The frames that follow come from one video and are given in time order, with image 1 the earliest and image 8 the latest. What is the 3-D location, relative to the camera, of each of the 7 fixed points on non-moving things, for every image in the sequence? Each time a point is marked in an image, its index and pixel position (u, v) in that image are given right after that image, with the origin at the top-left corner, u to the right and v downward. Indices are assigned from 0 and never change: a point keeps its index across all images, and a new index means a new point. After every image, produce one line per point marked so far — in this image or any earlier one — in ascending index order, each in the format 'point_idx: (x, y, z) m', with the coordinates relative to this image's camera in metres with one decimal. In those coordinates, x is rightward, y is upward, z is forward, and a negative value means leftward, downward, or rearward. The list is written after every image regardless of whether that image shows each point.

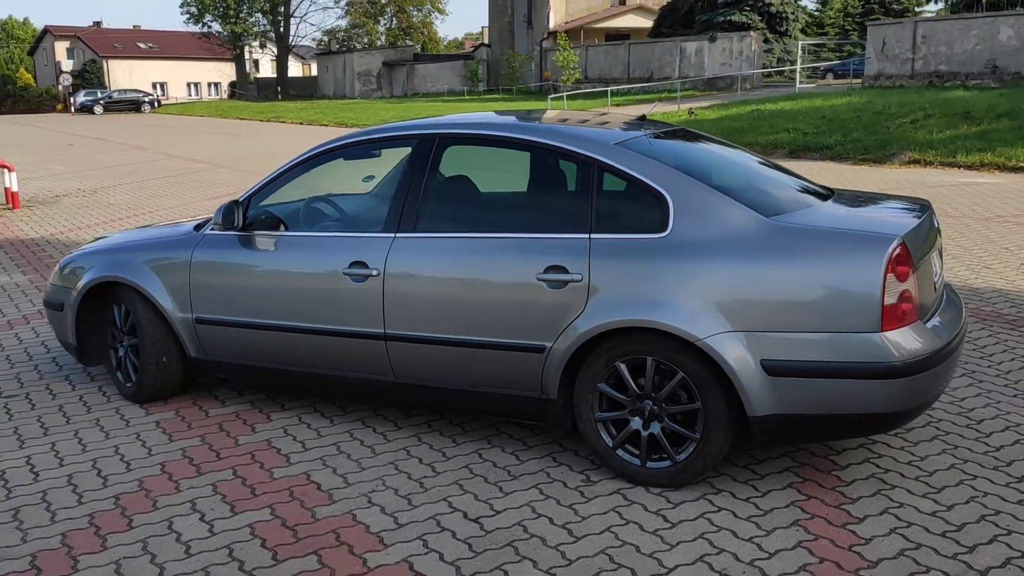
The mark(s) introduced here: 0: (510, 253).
0: (0.0, +0.1, +3.8) m
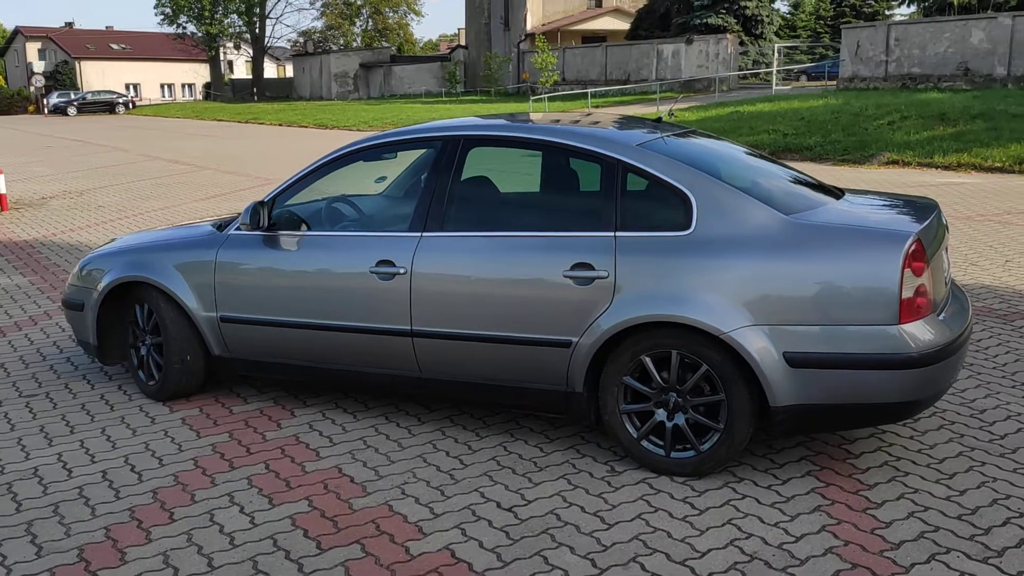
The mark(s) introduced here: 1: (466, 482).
0: (+0.1, +0.1, +3.9) m
1: (-0.2, -0.7, +3.8) m
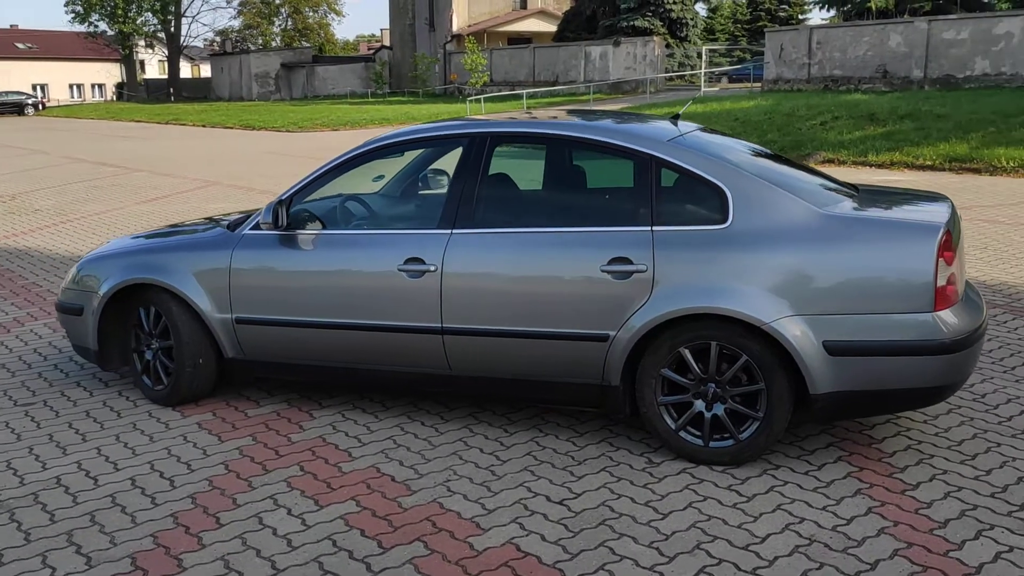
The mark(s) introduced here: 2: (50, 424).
0: (+0.3, +0.2, +3.9) m
1: (0.0, -0.7, +3.8) m
2: (-2.1, -0.6, +4.5) m
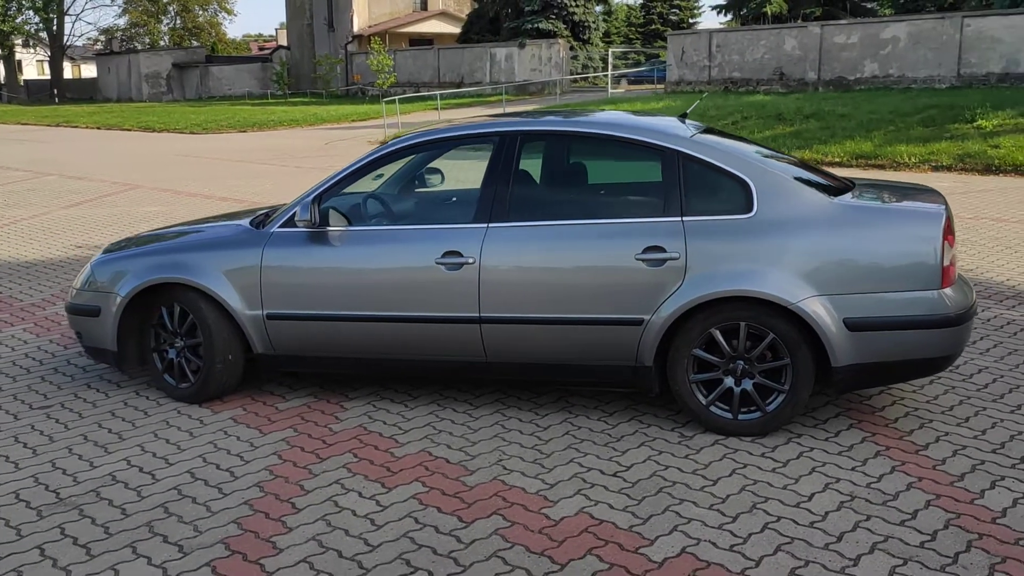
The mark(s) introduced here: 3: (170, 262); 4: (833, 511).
0: (+0.4, +0.2, +4.2) m
1: (+0.2, -0.7, +4.0) m
2: (-2.0, -0.6, +4.5) m
3: (-1.6, +0.1, +4.6) m
4: (+1.1, -0.8, +3.5) m
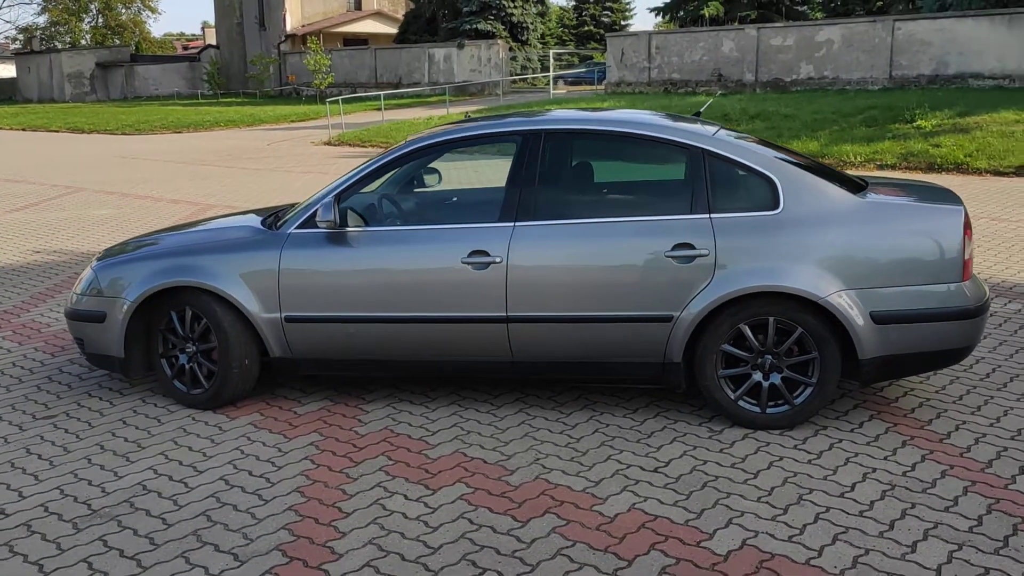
0: (+0.5, +0.2, +4.2) m
1: (+0.3, -0.7, +4.0) m
2: (-1.9, -0.6, +4.3) m
3: (-1.5, +0.1, +4.5) m
4: (+1.3, -0.8, +3.5) m
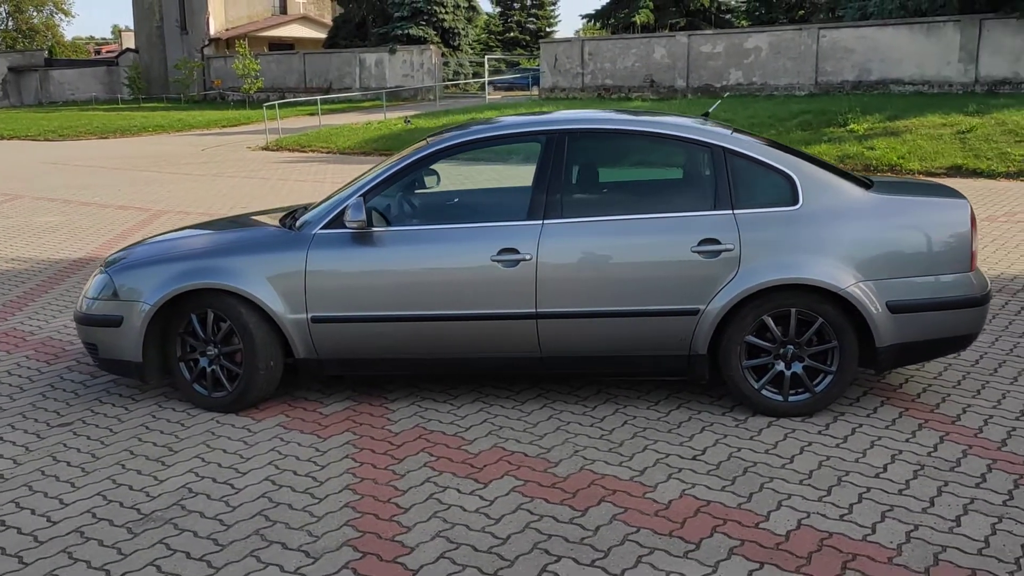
0: (+0.7, +0.2, +4.3) m
1: (+0.5, -0.7, +4.1) m
2: (-1.7, -0.7, +4.2) m
3: (-1.4, +0.1, +4.4) m
4: (+1.5, -0.7, +3.7) m
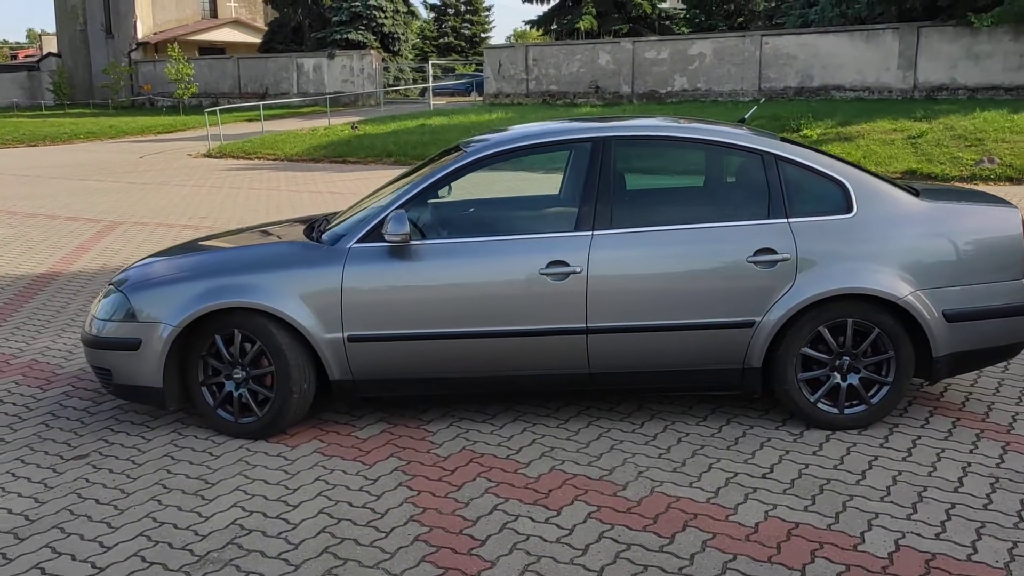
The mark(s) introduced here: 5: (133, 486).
0: (+0.9, +0.2, +4.2) m
1: (+0.7, -0.7, +4.0) m
2: (-1.5, -0.7, +3.9) m
3: (-1.2, 0.0, +4.2) m
4: (+1.8, -0.8, +3.7) m
5: (-1.5, -0.8, +3.8) m
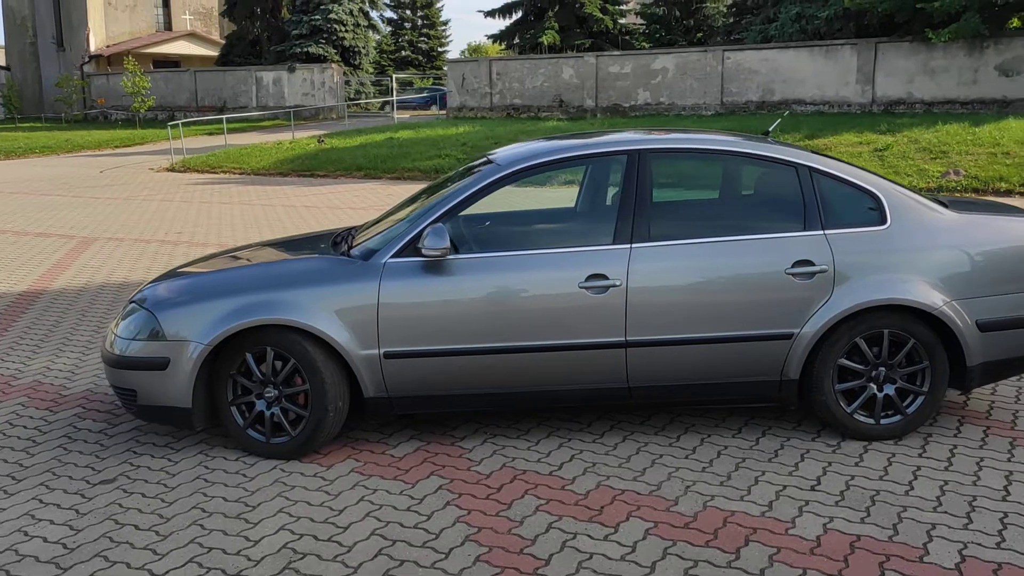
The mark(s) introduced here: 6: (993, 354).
0: (+1.0, +0.1, +4.2) m
1: (+0.9, -0.8, +4.0) m
2: (-1.3, -0.8, +3.8) m
3: (-1.0, -0.1, +4.0) m
4: (+2.0, -0.8, +3.7) m
5: (-1.3, -0.8, +3.7) m
6: (+2.1, -0.3, +4.3) m
